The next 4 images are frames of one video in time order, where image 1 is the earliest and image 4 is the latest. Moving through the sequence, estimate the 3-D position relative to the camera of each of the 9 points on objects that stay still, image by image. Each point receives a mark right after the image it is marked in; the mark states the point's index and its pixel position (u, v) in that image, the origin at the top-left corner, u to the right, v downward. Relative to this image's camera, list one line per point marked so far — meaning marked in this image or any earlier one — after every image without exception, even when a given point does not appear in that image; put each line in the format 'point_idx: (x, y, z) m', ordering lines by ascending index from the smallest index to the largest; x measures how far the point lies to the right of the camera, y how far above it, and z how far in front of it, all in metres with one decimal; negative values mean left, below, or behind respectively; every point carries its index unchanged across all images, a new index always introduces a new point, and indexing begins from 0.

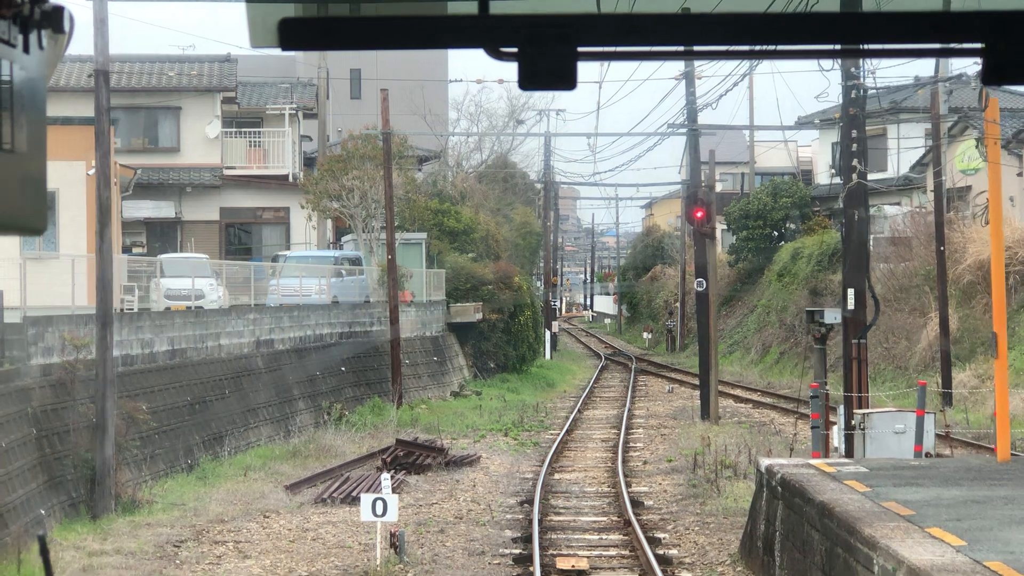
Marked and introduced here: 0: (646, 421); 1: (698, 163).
0: (+1.3, -1.3, +18.8) m
1: (+1.8, +1.2, +19.0) m
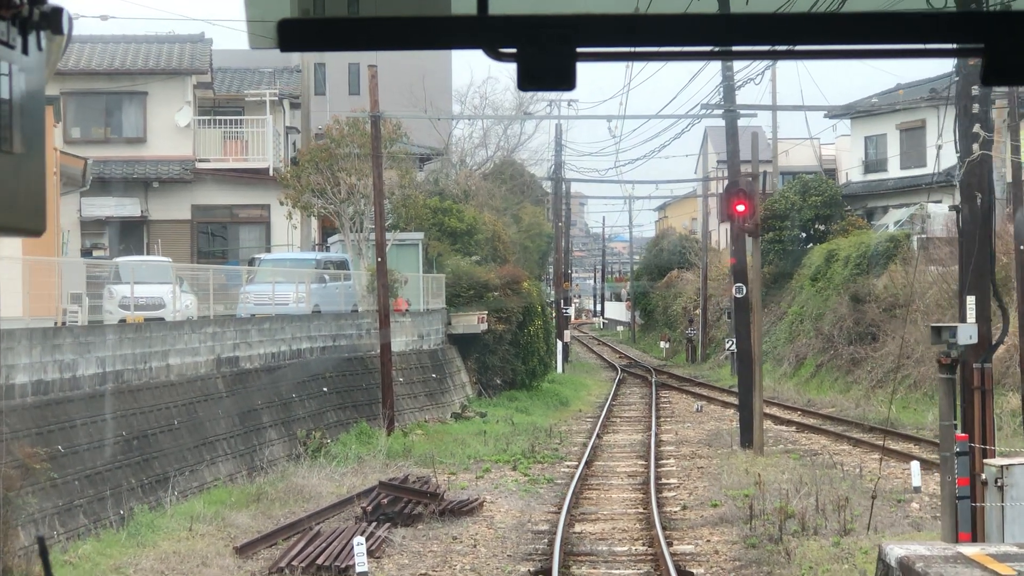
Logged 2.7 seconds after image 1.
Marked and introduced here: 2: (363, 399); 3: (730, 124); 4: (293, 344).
0: (+1.4, -1.3, +16.2) m
1: (+1.9, +1.1, +16.4) m
2: (-1.3, -1.0, +17.4) m
3: (+1.8, +1.4, +16.5) m
4: (-1.8, -0.5, +15.9) m
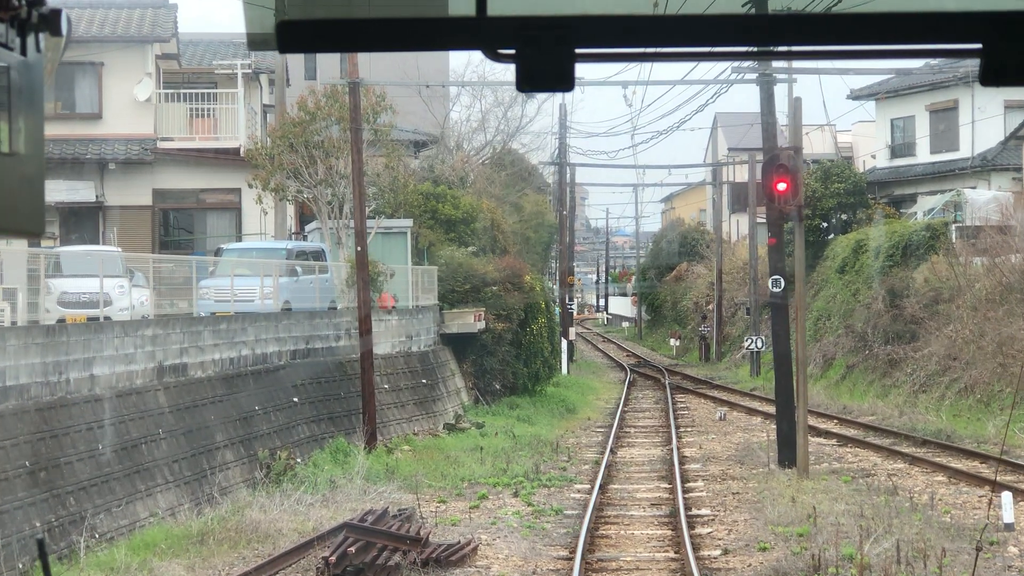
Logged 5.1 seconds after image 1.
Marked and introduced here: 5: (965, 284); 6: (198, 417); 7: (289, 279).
0: (+1.4, -1.3, +14.0) m
1: (+1.9, +1.2, +14.1) m
2: (-1.3, -0.9, +15.1) m
3: (+1.8, +1.4, +14.2) m
4: (-1.8, -0.4, +13.7) m
5: (+4.6, 0.0, +19.8) m
6: (-1.9, -0.8, +11.7) m
7: (-1.7, +0.1, +15.0) m
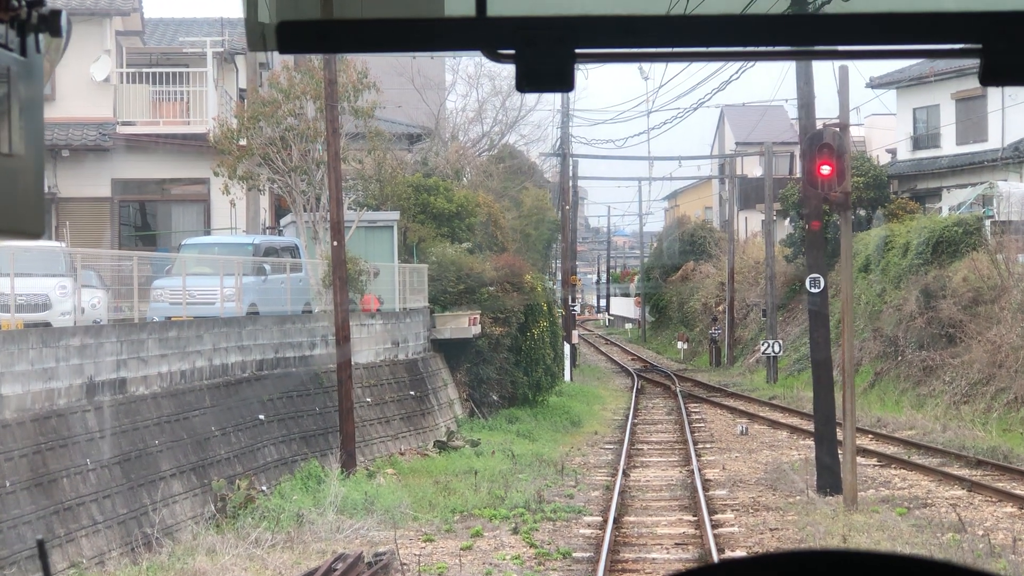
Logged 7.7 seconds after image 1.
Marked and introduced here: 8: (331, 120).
0: (+1.4, -1.3, +12.1) m
1: (+1.9, +1.2, +12.3) m
2: (-1.3, -0.9, +13.3) m
3: (+1.8, +1.4, +12.4) m
4: (-1.8, -0.4, +11.9) m
5: (+4.5, 0.0, +18.0) m
6: (-1.9, -0.8, +9.9) m
7: (-1.7, +0.1, +13.2) m
8: (-1.3, +1.2, +14.0) m
